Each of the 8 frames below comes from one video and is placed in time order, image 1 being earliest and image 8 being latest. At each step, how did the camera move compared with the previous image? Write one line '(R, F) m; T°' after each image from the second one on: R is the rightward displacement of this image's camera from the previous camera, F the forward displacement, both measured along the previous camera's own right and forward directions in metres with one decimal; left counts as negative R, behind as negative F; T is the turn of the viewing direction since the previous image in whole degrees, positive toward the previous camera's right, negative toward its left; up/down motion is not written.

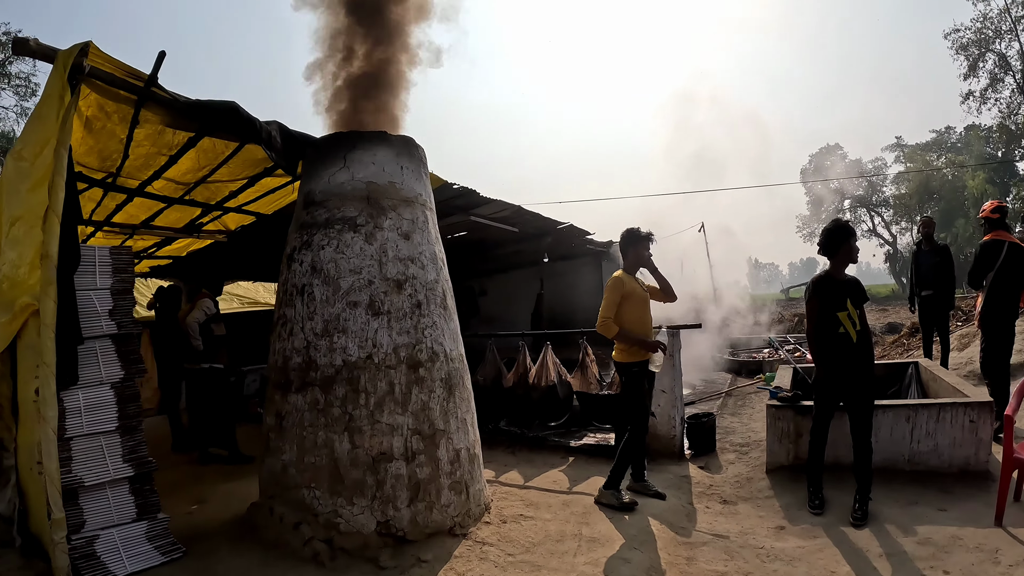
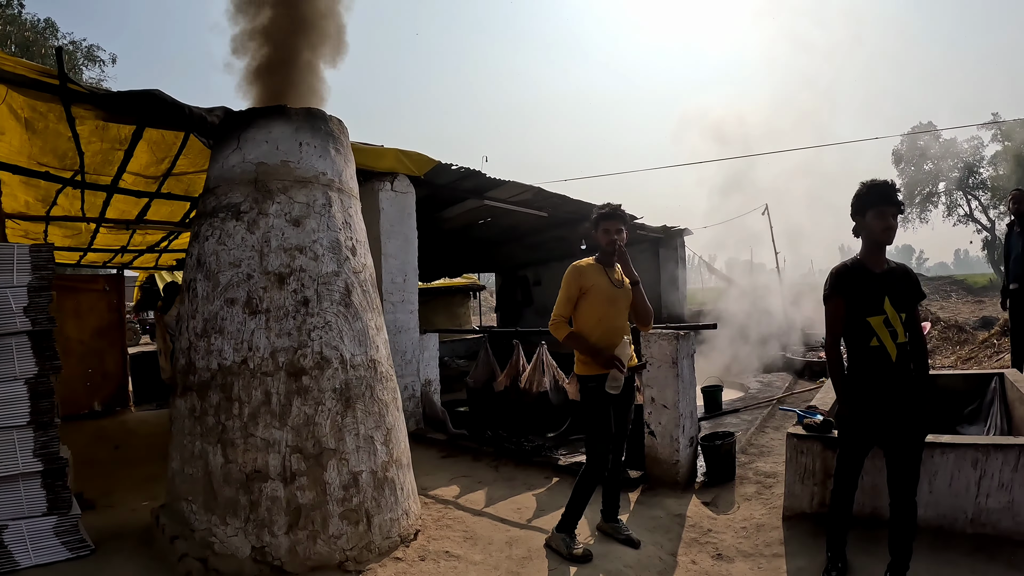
(+0.7, +0.7) m; -7°
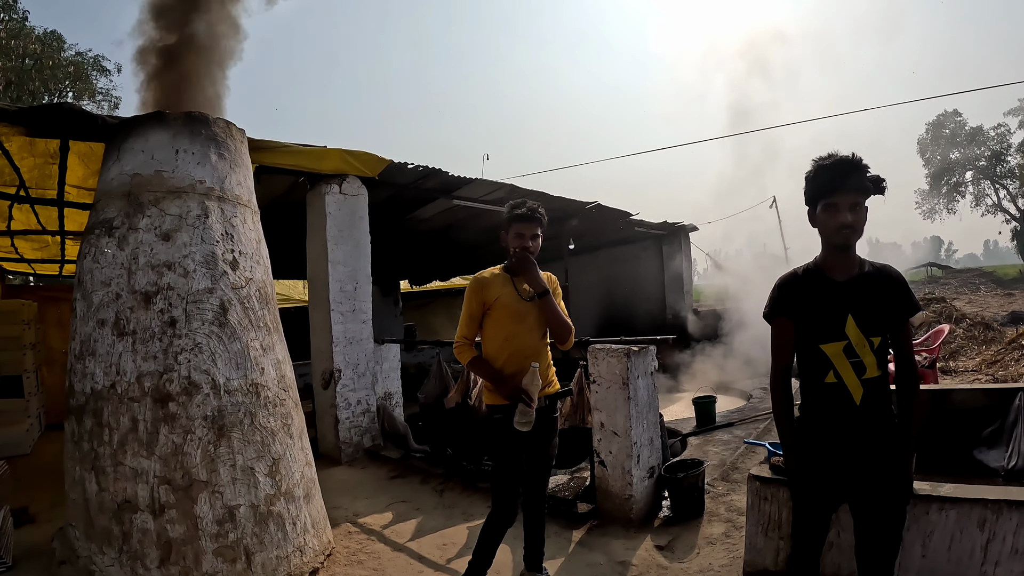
(+0.5, +0.4) m; -2°
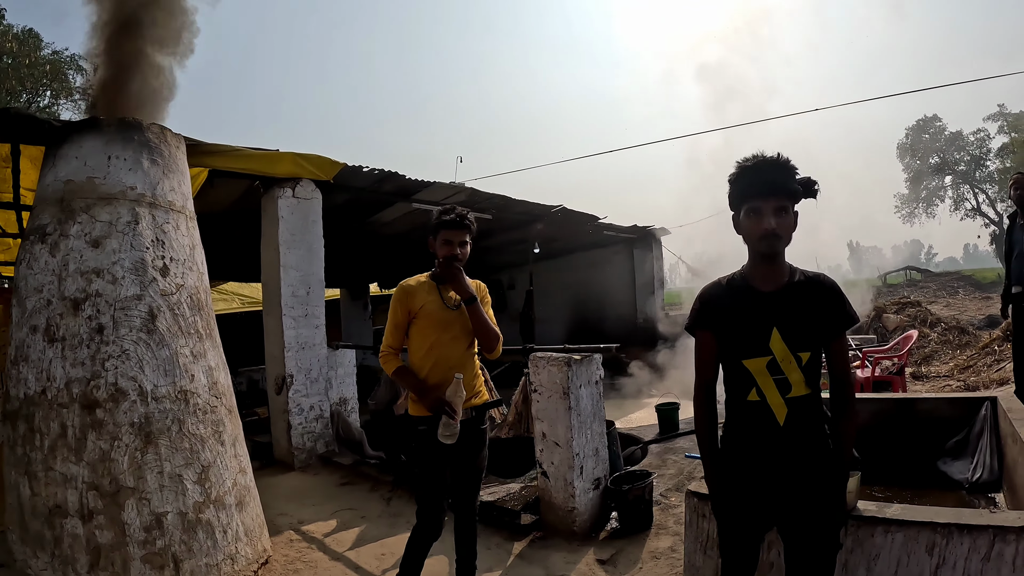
(+0.3, 0.0) m; +1°
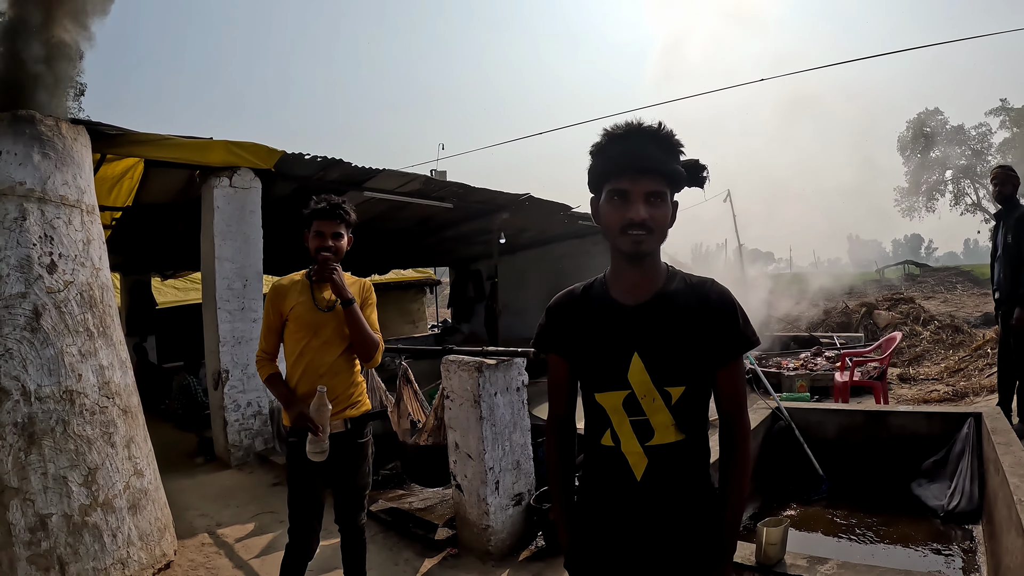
(+0.5, +0.1) m; 0°
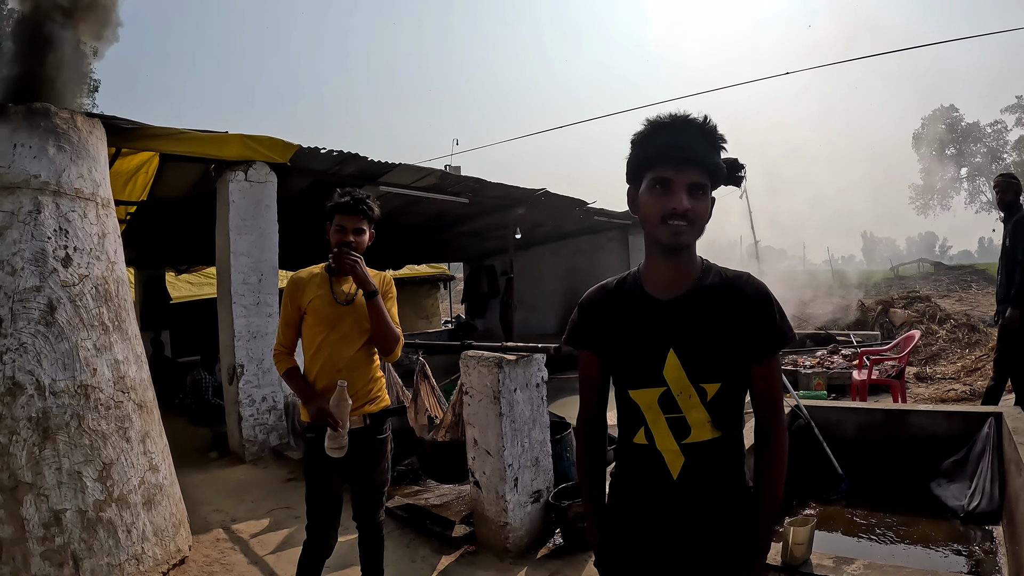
(-0.1, +0.1) m; -1°
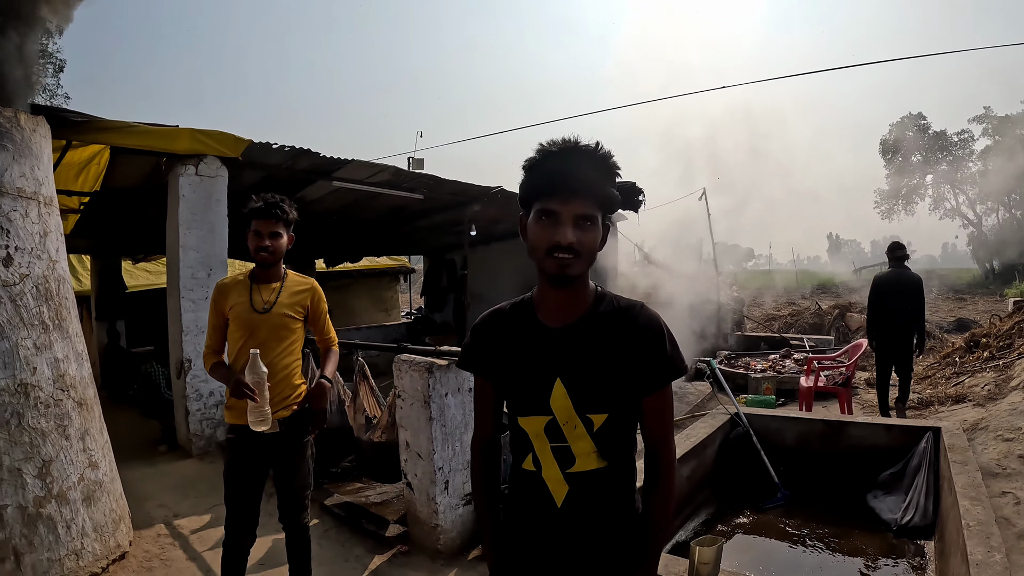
(+0.2, -0.1) m; +2°
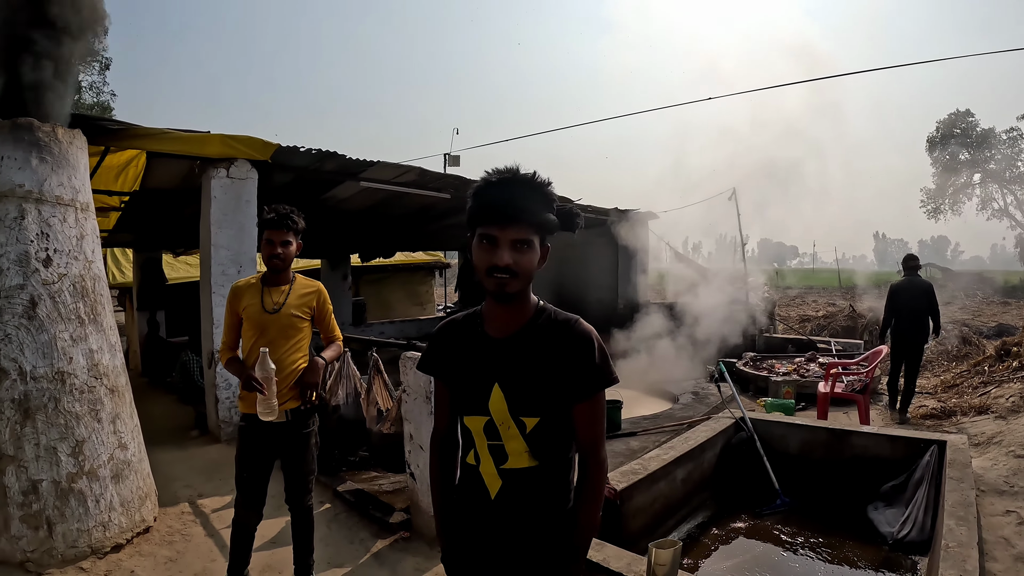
(+0.2, -0.1) m; -3°
